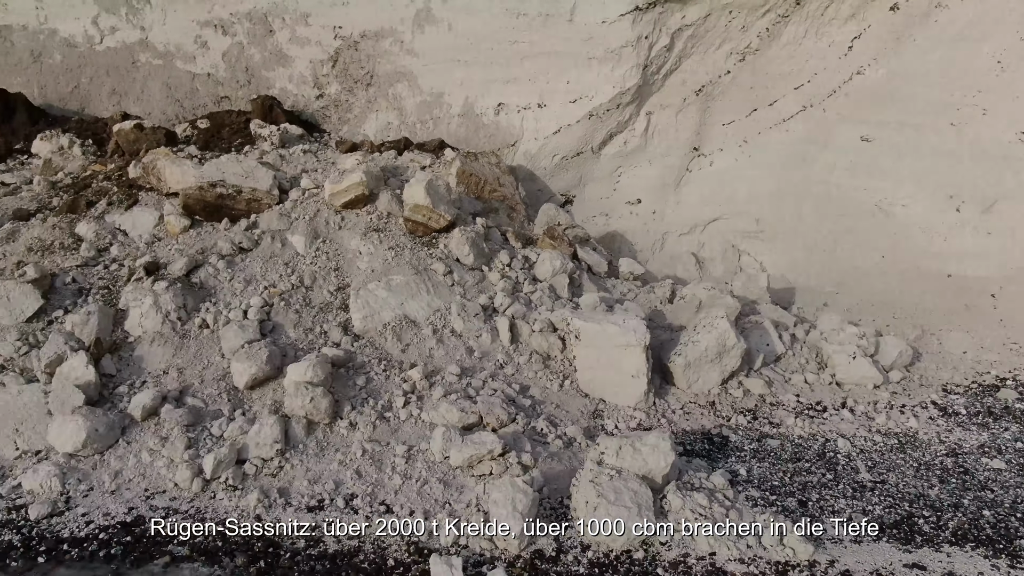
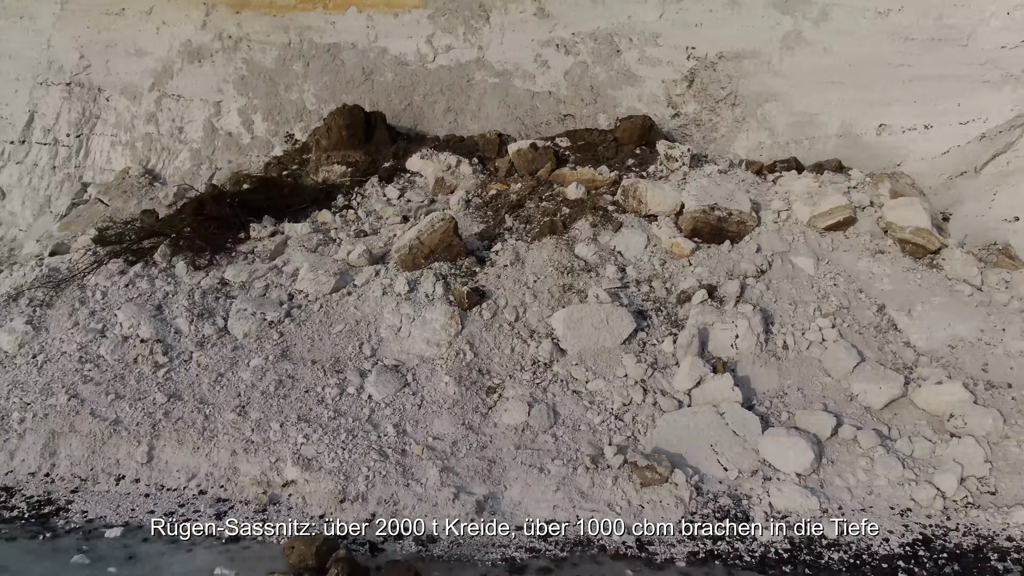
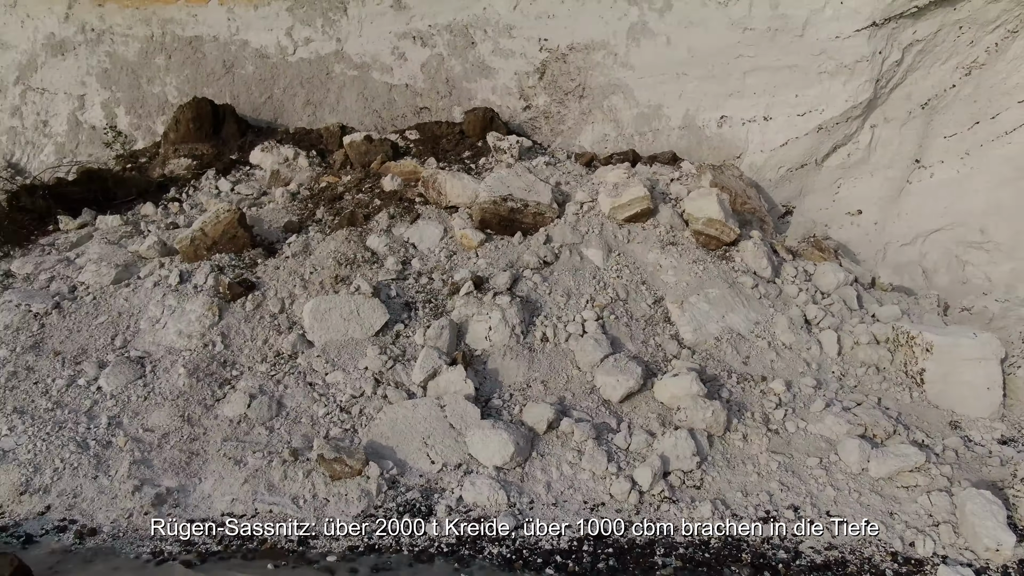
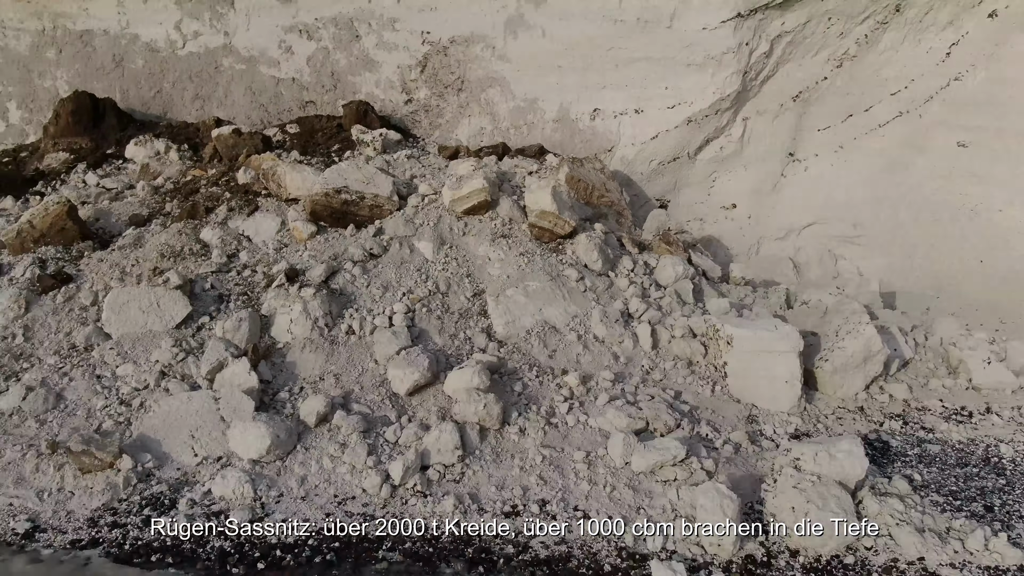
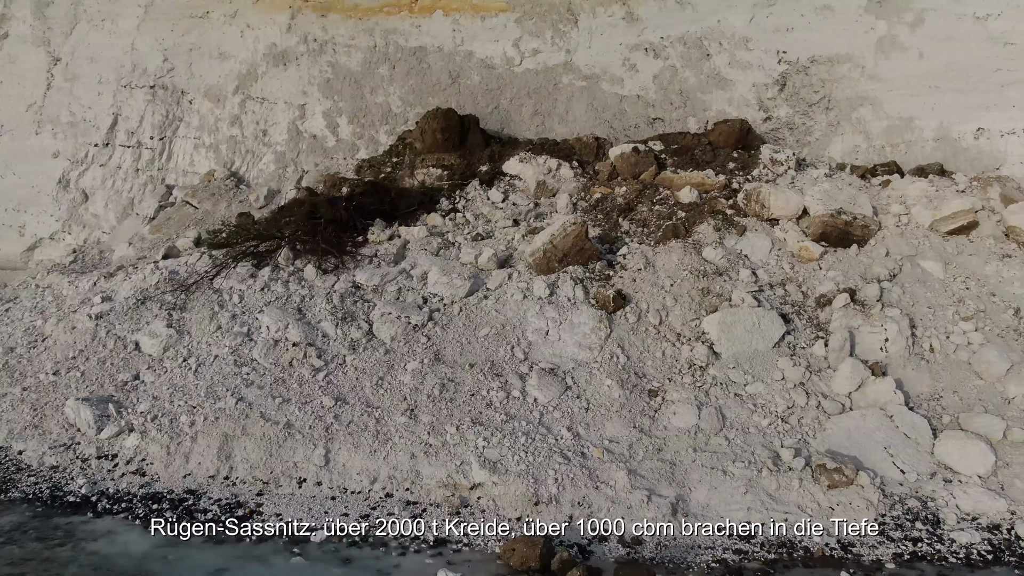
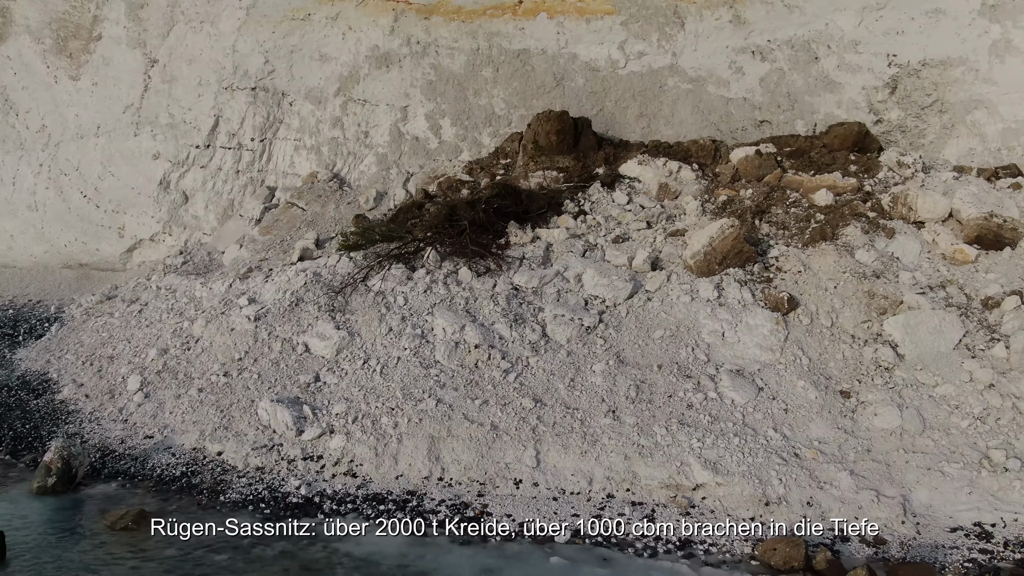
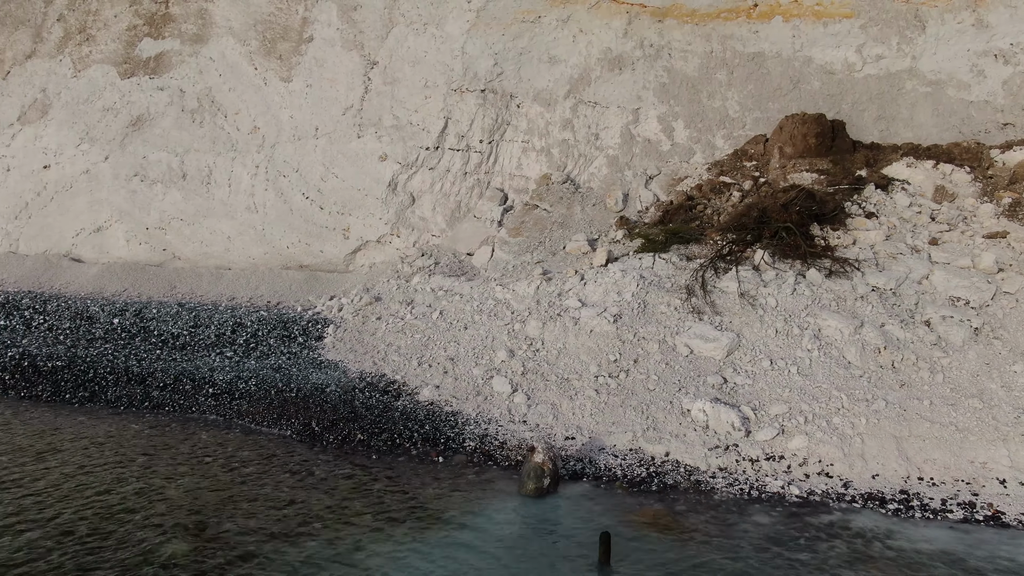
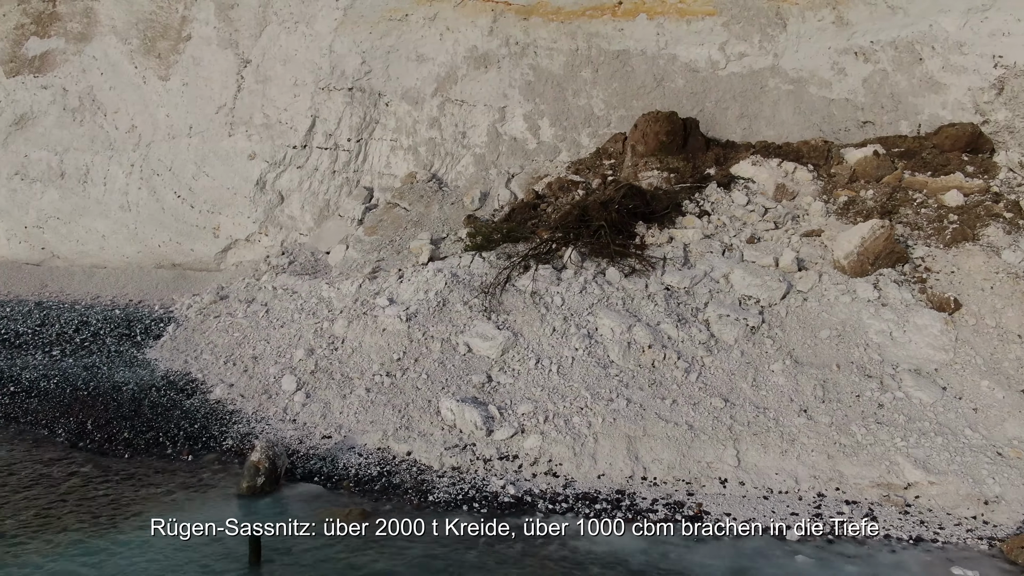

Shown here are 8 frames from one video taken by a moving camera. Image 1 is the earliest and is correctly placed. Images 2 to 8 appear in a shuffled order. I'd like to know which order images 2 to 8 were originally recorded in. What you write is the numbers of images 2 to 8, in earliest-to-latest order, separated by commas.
4, 3, 2, 5, 6, 8, 7
